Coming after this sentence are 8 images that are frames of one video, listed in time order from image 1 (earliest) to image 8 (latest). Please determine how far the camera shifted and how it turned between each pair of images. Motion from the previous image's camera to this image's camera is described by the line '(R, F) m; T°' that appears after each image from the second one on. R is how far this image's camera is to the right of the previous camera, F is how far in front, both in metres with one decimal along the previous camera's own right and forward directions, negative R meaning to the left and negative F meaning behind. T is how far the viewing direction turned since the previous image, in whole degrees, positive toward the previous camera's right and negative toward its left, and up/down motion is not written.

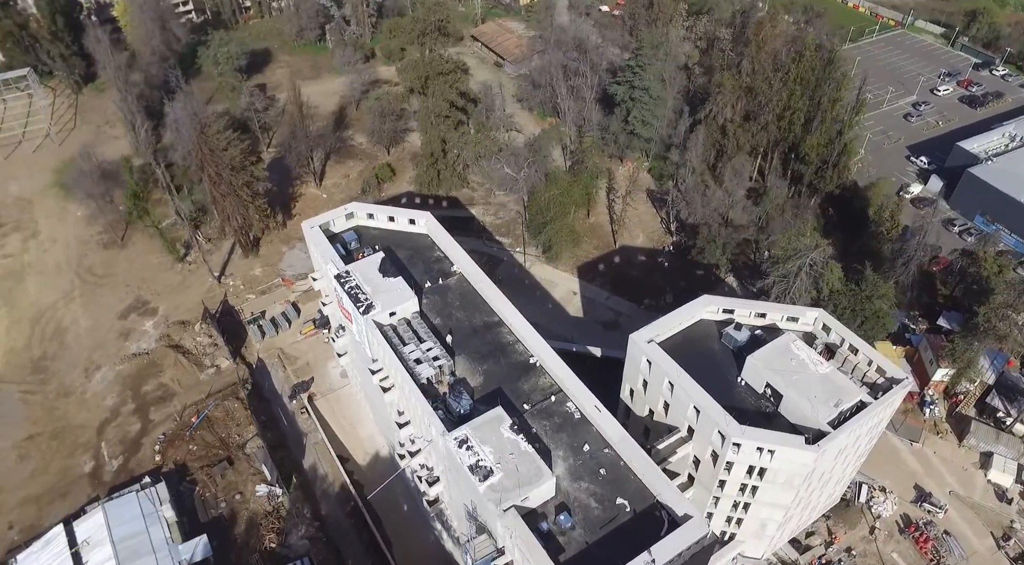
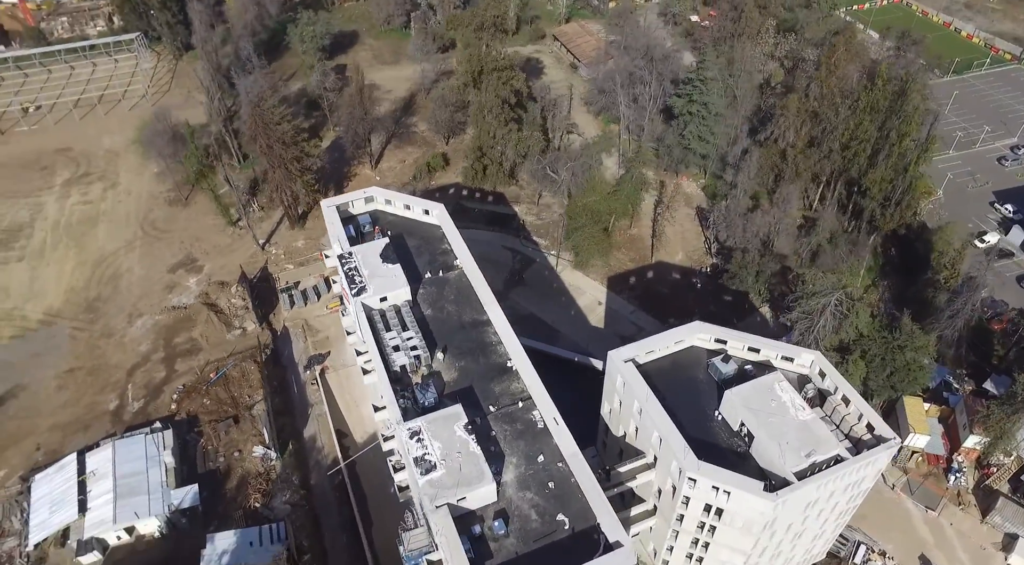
(+6.5, +0.5) m; -8°
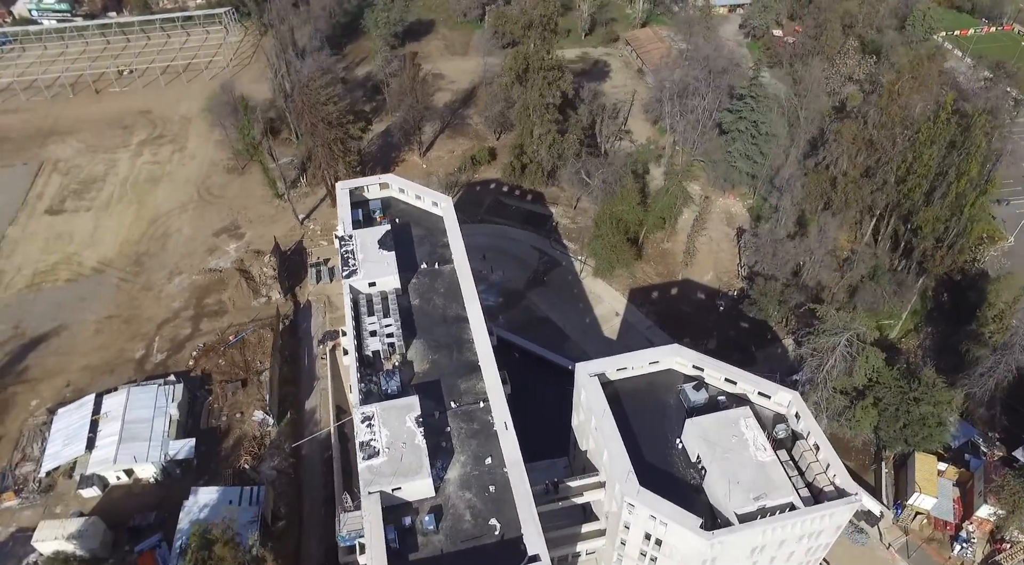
(+6.5, +0.5) m; -7°
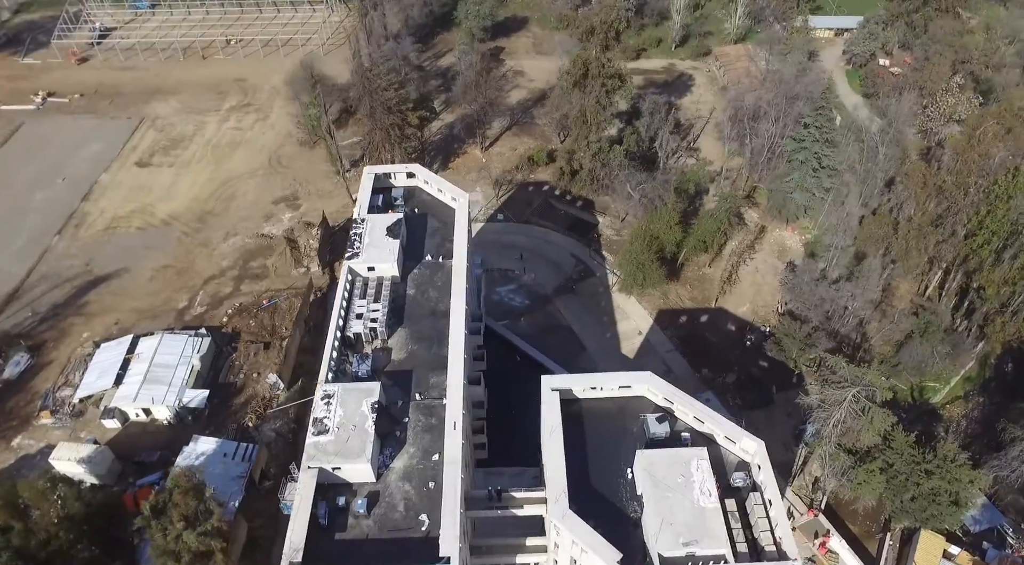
(+7.2, +0.6) m; -8°
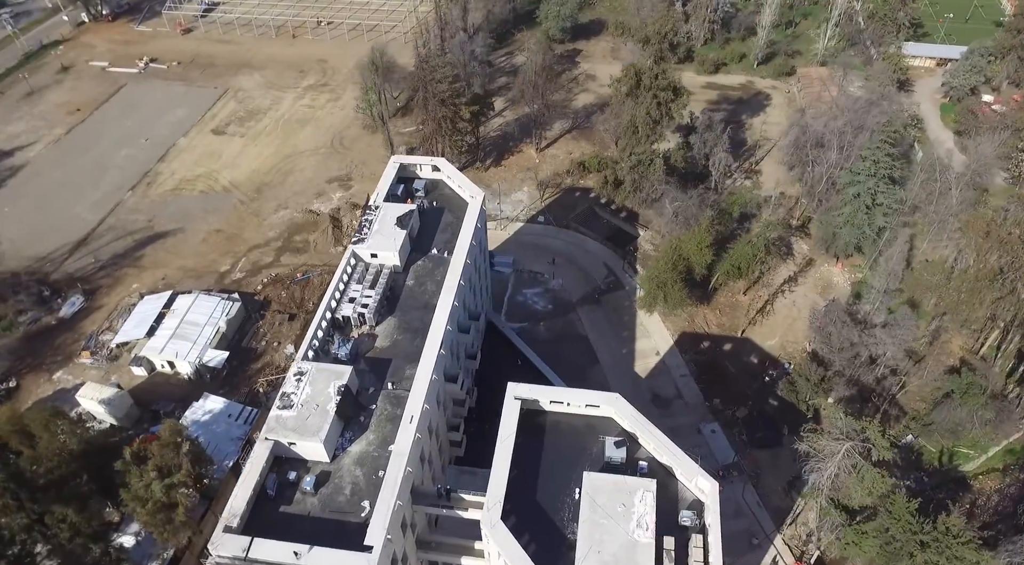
(+6.4, +0.7) m; -7°
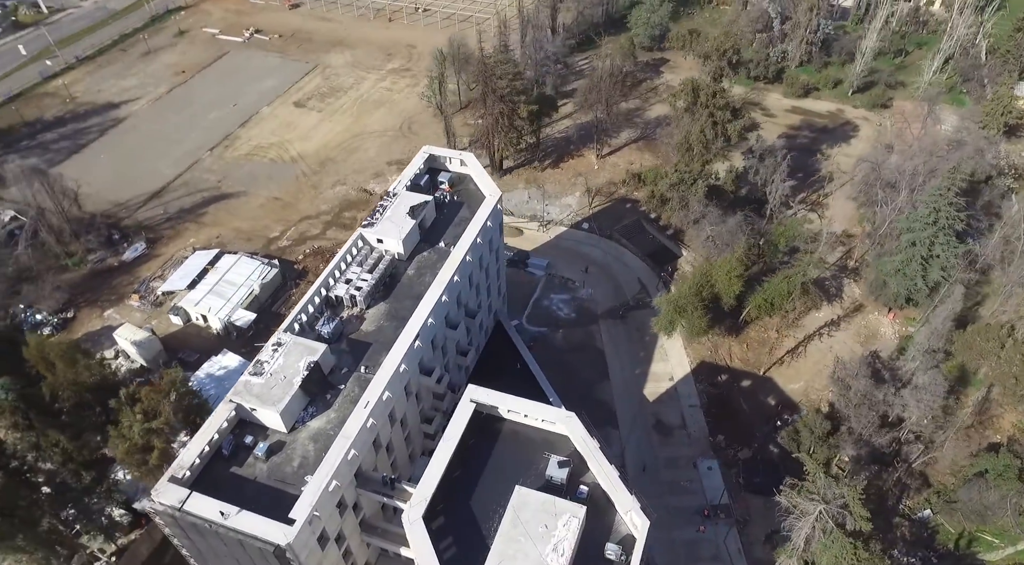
(+7.1, +0.8) m; -8°
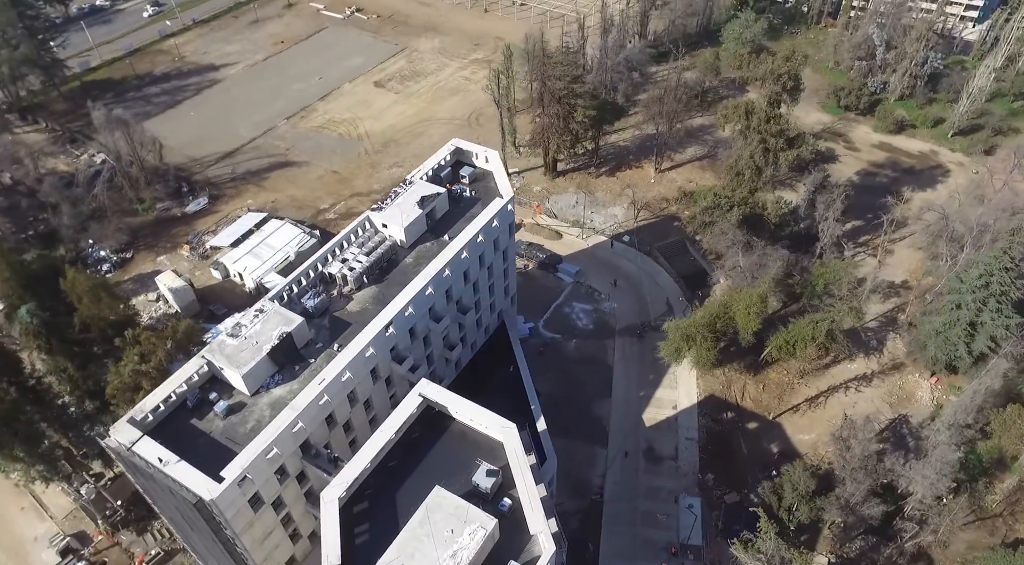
(+7.5, +0.9) m; -8°
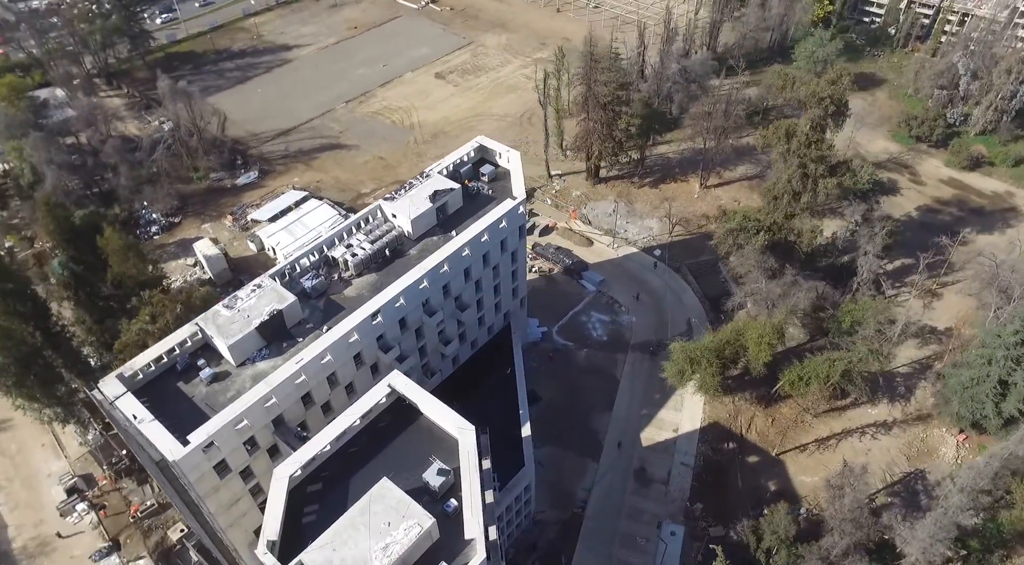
(+5.4, +0.6) m; -6°
